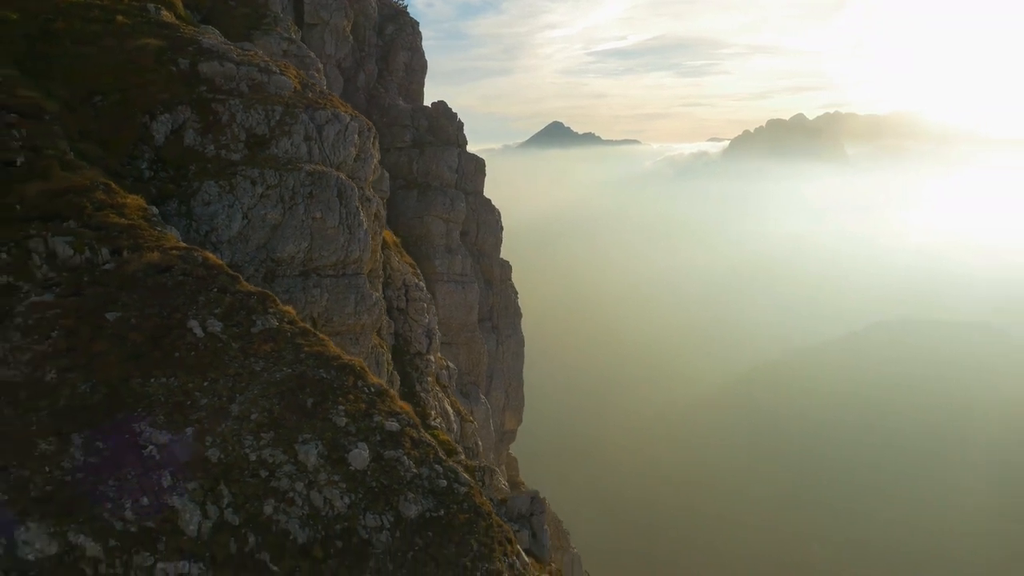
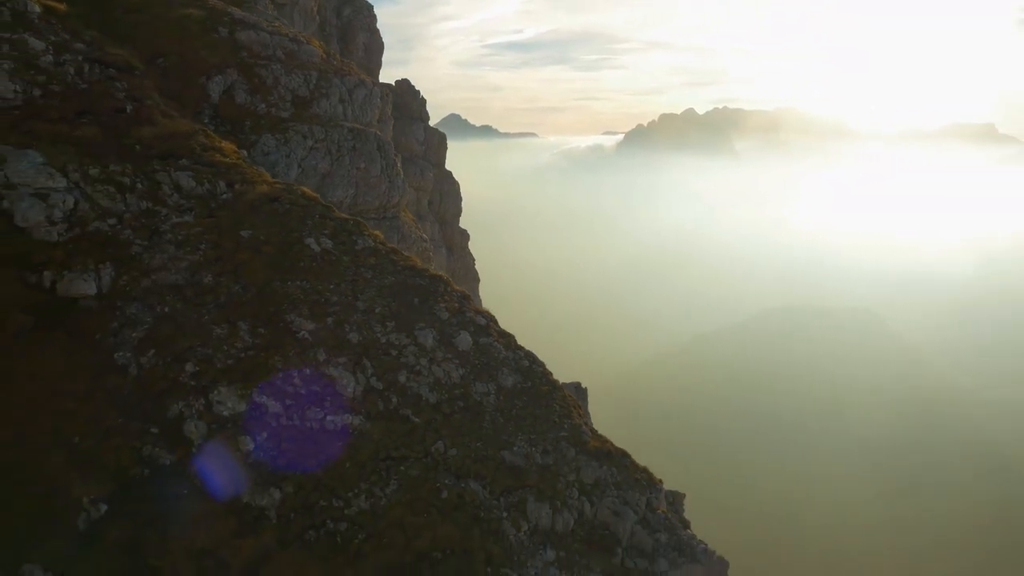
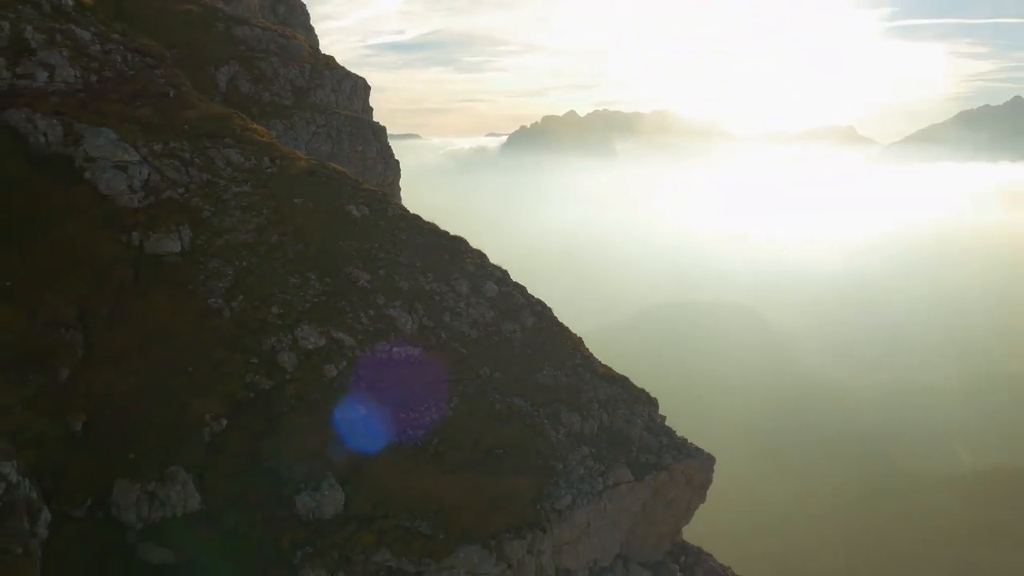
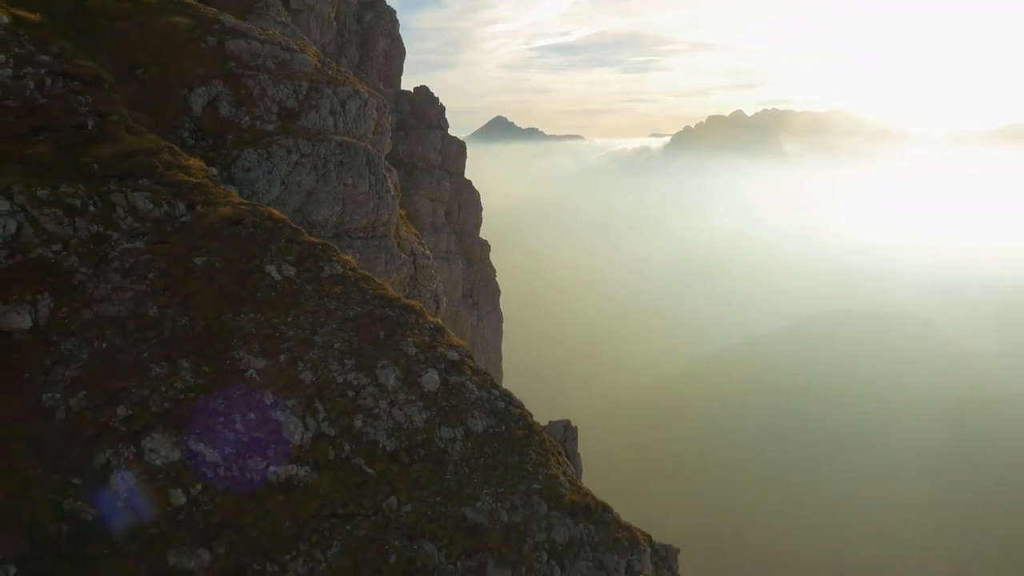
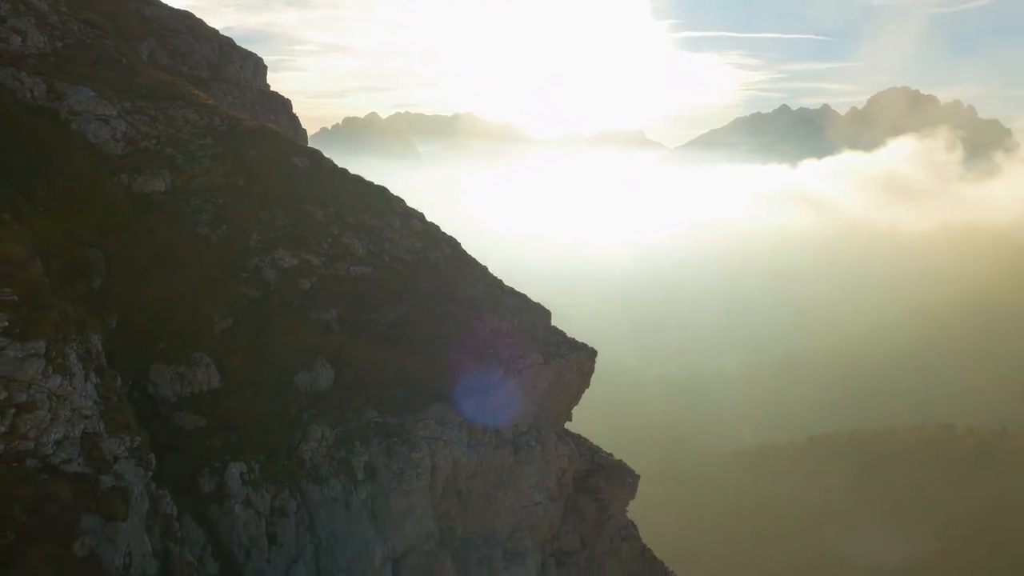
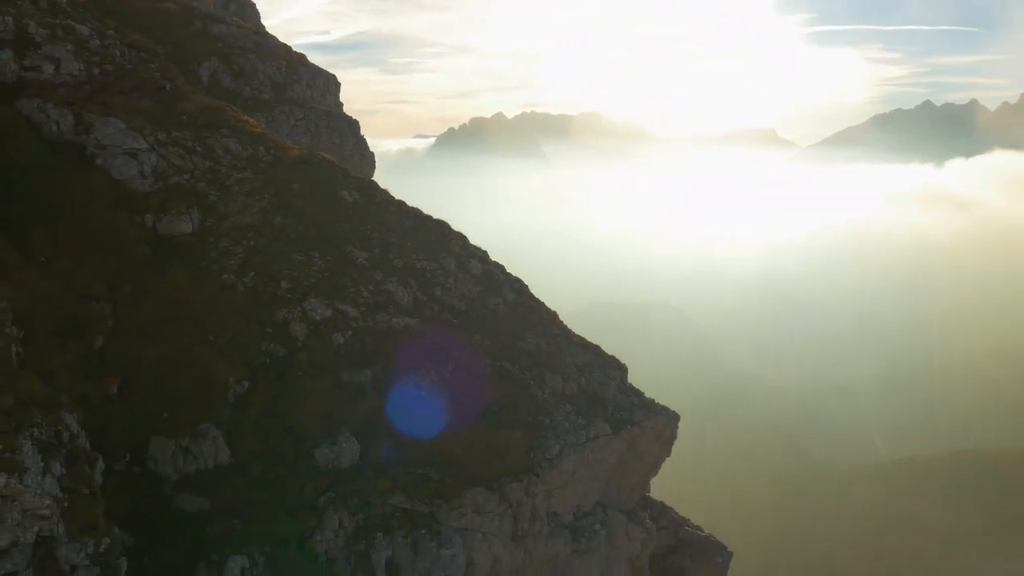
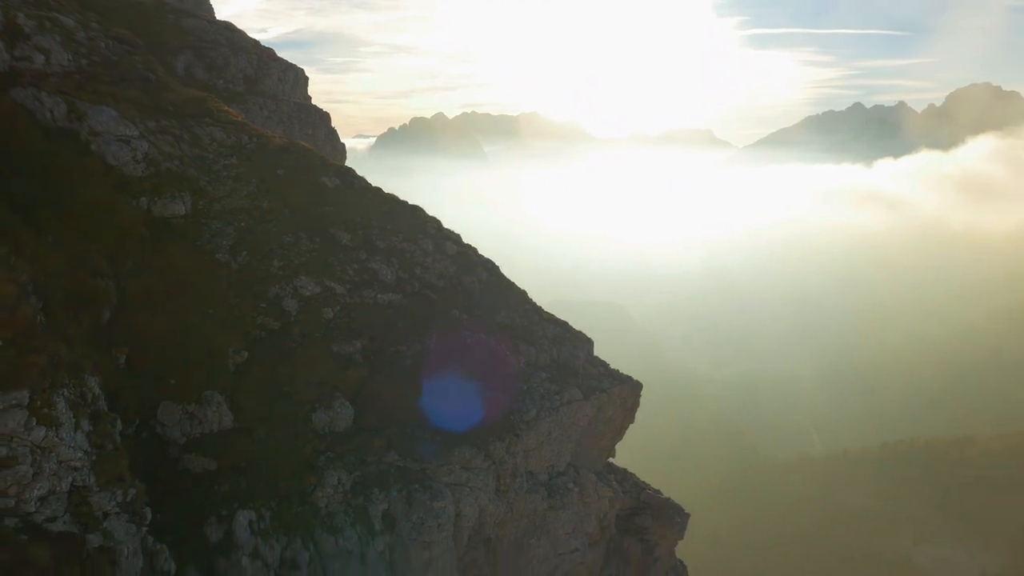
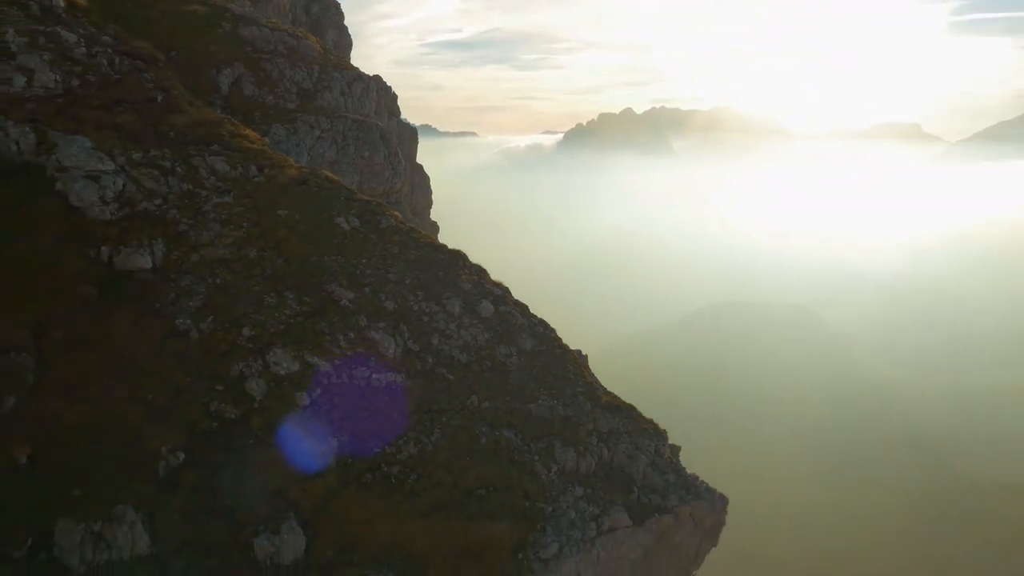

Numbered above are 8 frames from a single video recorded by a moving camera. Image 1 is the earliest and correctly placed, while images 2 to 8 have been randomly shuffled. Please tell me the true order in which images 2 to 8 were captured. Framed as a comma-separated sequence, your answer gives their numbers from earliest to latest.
4, 2, 8, 3, 6, 7, 5
